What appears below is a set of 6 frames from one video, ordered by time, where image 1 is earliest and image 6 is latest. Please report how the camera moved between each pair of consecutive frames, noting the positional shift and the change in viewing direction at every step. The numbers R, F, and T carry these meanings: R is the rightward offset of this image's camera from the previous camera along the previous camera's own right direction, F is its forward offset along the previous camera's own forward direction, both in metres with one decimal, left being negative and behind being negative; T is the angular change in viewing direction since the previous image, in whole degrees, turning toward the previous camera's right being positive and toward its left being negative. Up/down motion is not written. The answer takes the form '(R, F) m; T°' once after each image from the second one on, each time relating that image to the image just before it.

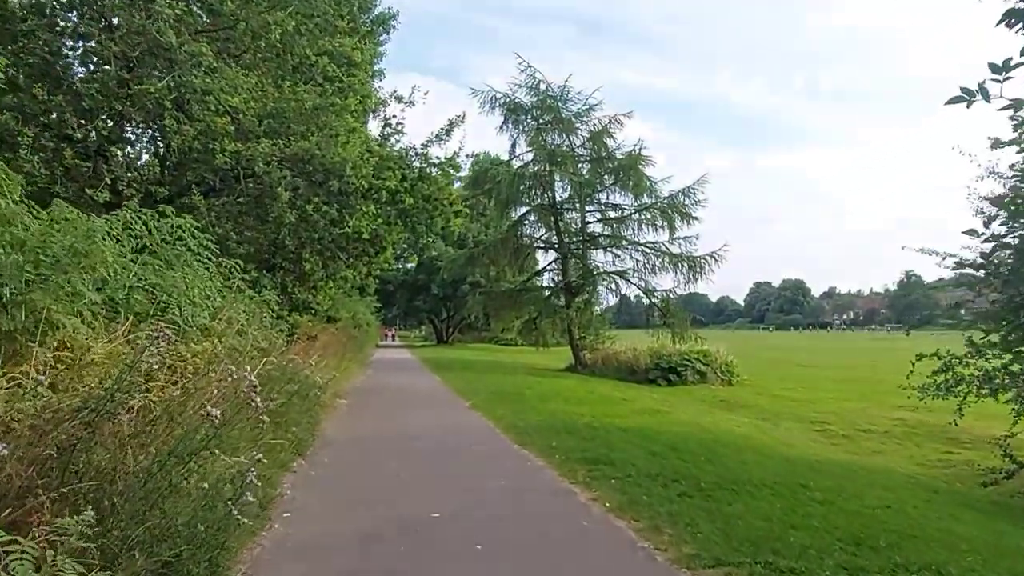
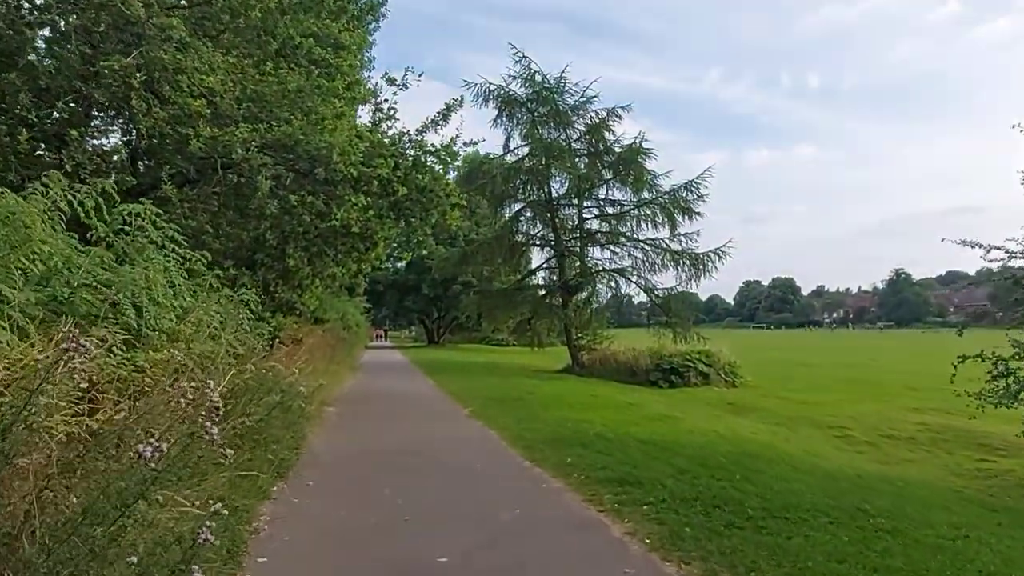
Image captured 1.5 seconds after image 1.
(-0.2, +1.3) m; +1°
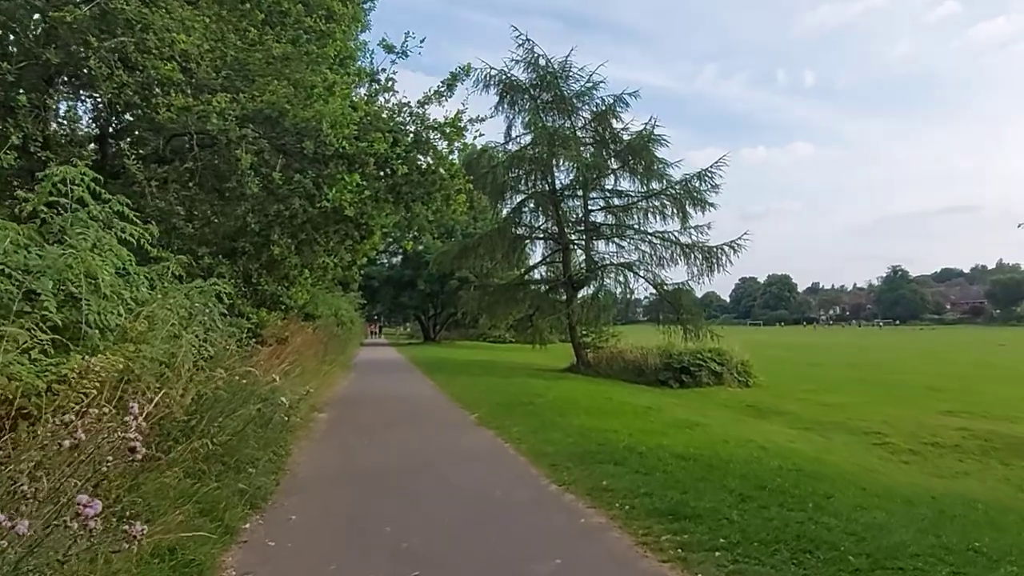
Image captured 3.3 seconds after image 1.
(-0.3, +1.7) m; 0°
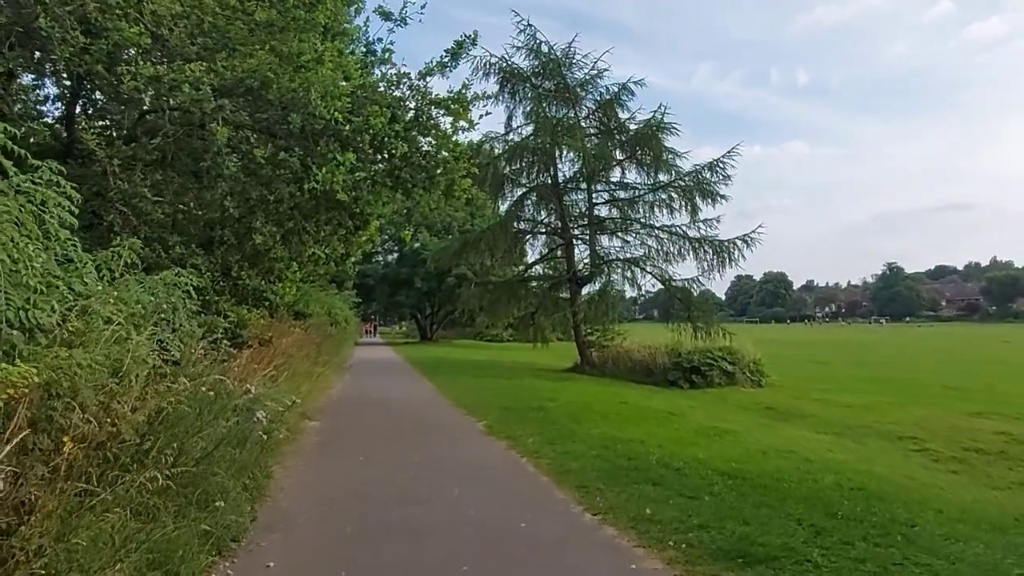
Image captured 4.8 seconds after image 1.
(-0.2, +1.4) m; 0°
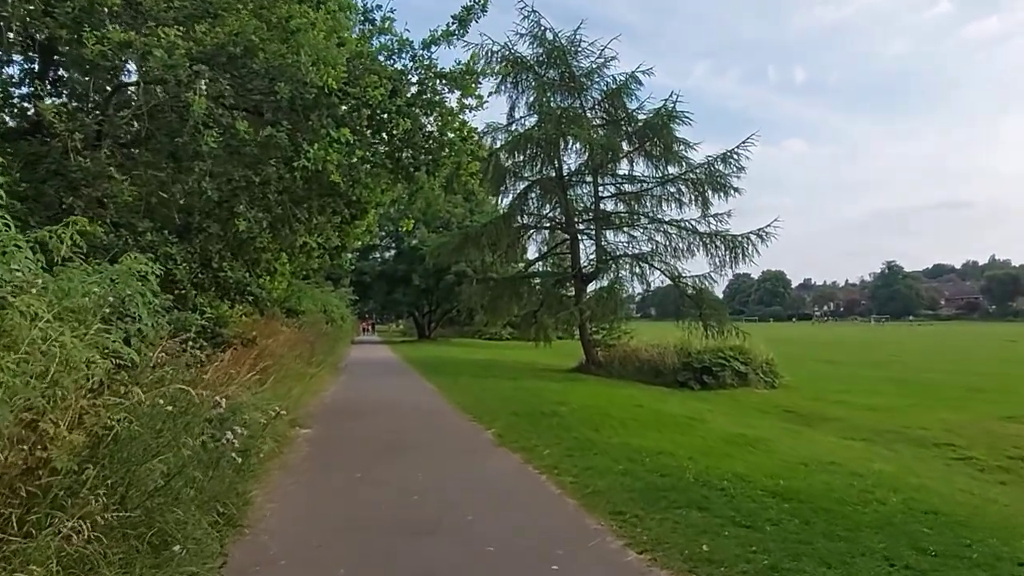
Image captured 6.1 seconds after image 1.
(-0.2, +1.2) m; 0°
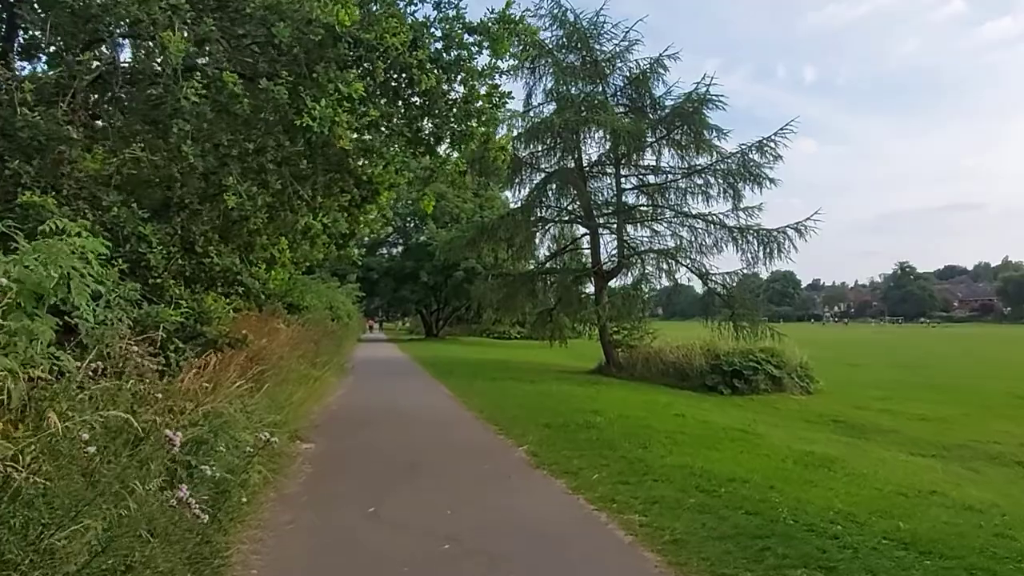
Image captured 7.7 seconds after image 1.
(-0.4, +1.7) m; 0°
